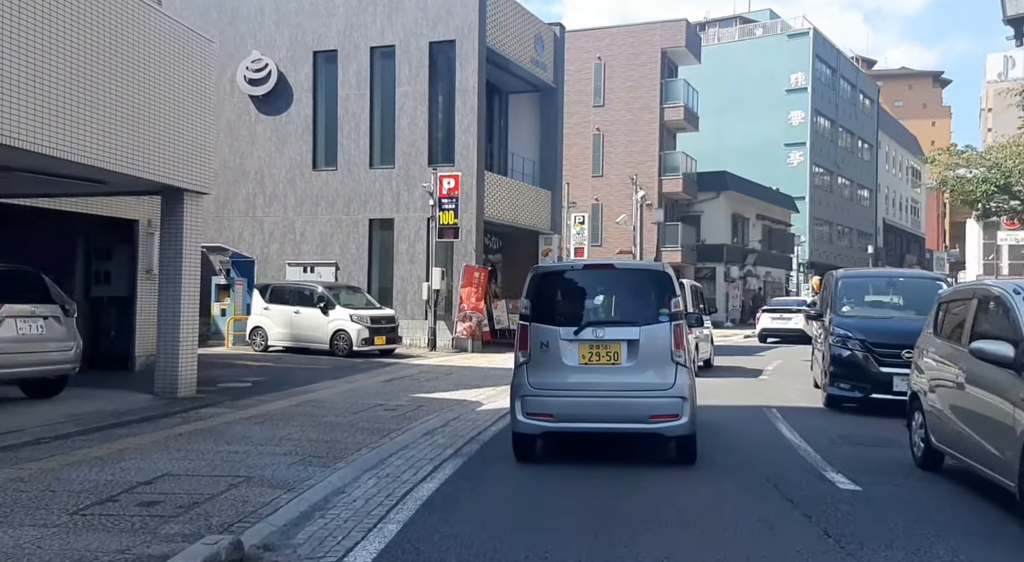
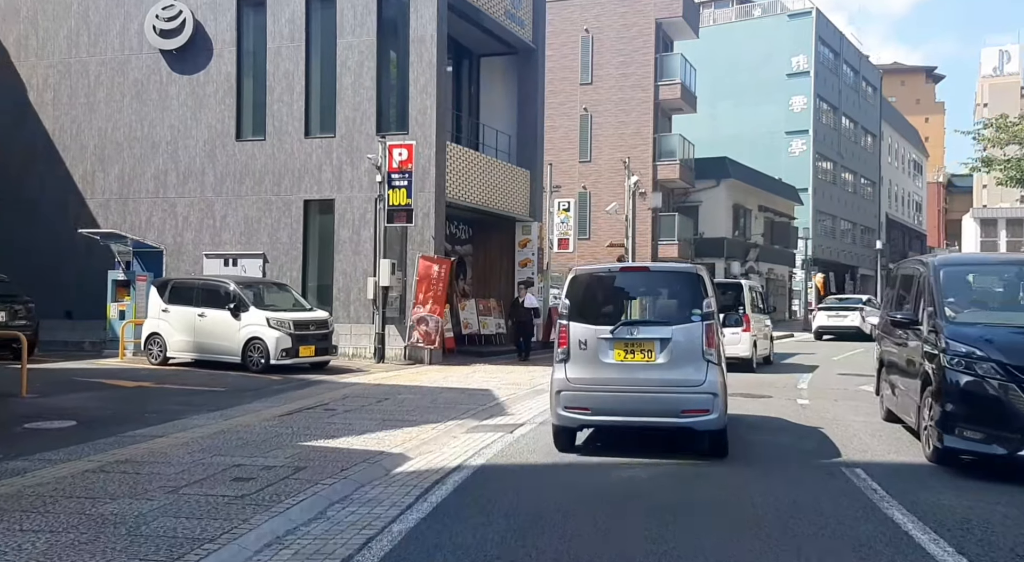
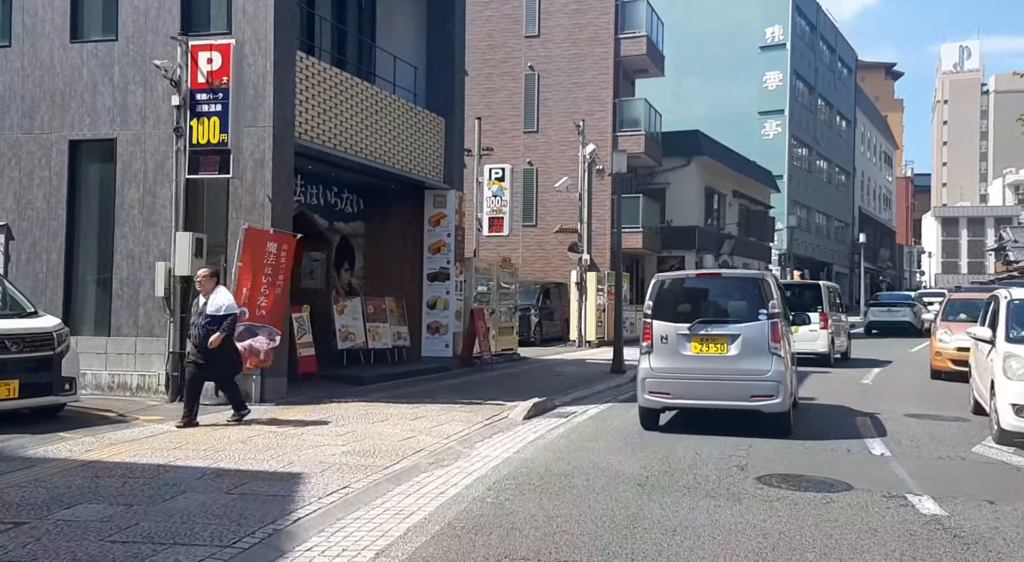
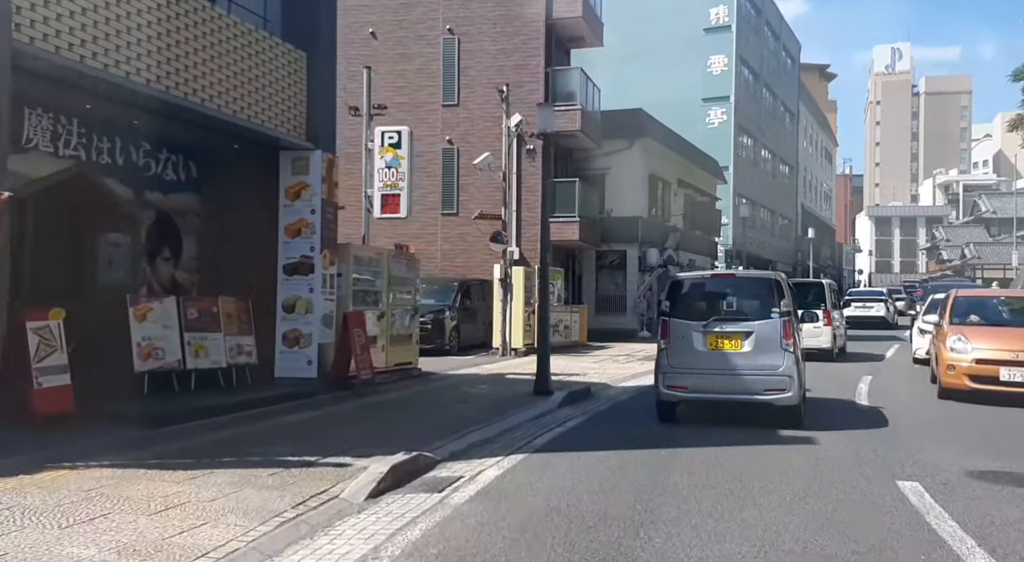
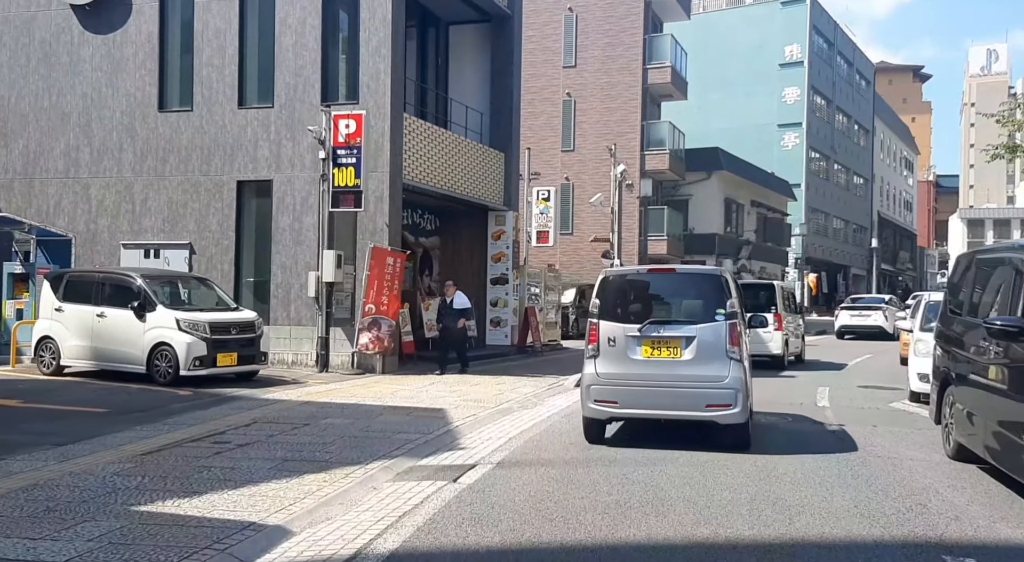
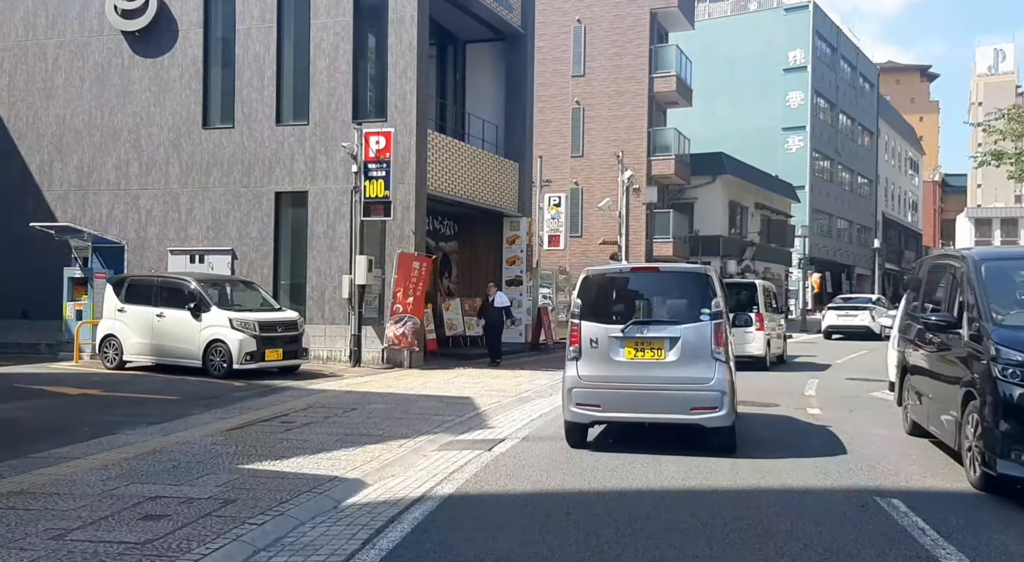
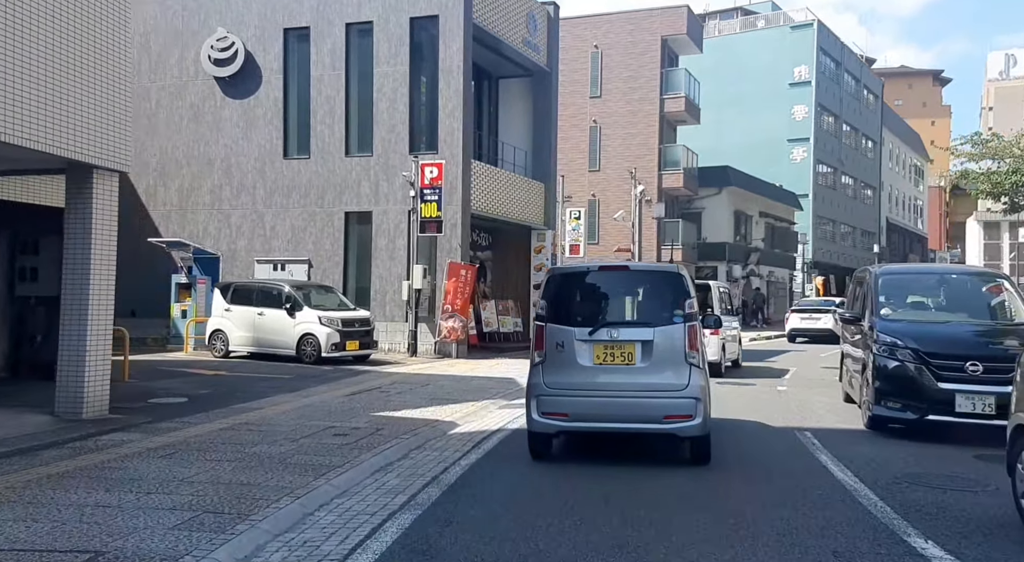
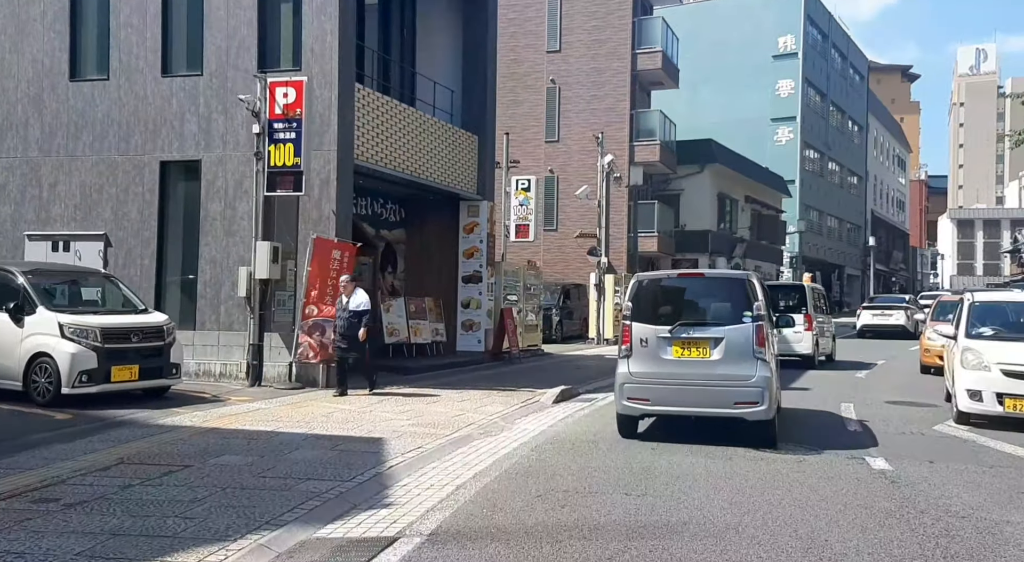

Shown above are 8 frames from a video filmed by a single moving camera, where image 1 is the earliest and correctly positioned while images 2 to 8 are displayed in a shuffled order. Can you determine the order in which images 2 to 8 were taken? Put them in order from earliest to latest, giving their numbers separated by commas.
7, 2, 6, 5, 8, 3, 4
